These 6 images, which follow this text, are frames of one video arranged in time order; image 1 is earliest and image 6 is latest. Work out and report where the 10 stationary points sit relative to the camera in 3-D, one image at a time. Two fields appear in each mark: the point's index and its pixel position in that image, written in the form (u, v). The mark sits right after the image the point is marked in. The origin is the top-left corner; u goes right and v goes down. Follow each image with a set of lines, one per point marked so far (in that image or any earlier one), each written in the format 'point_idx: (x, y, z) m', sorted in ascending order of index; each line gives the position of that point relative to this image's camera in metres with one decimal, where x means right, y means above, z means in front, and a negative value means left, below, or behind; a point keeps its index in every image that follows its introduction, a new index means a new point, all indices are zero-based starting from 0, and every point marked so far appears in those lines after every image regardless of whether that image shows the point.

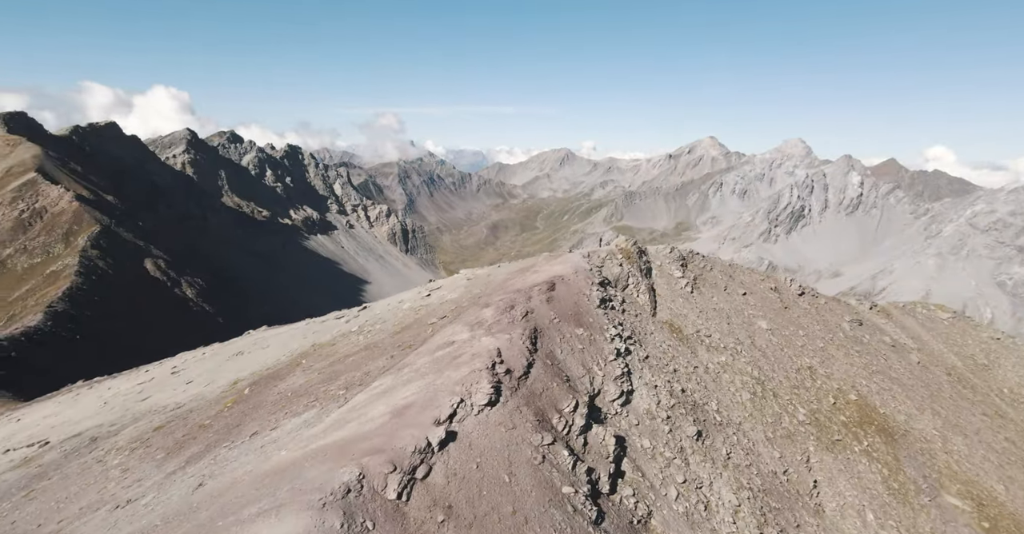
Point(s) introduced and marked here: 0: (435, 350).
0: (-2.9, -3.0, +19.6) m
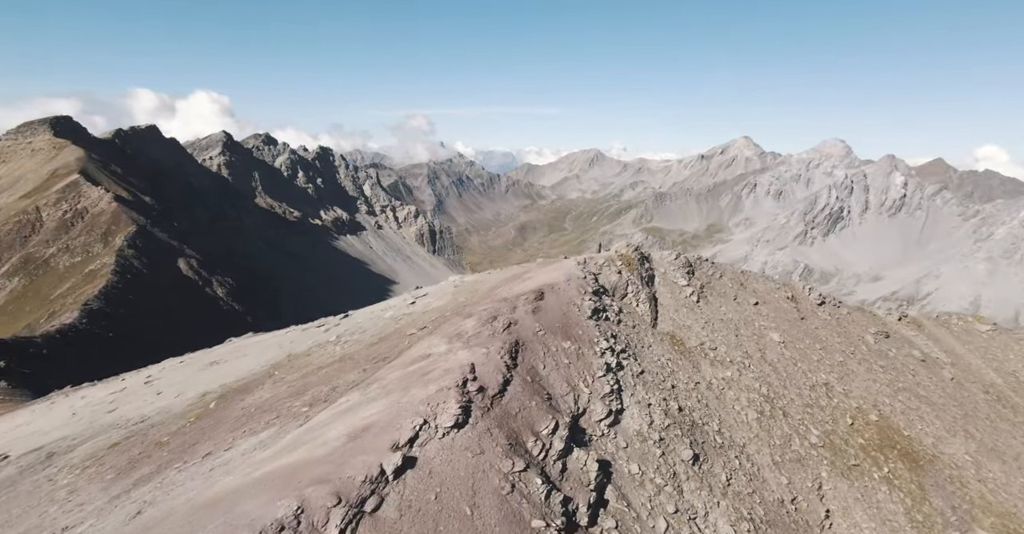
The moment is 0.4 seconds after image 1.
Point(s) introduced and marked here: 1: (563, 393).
0: (-3.6, -3.4, +18.4) m
1: (+1.9, -4.5, +19.1) m
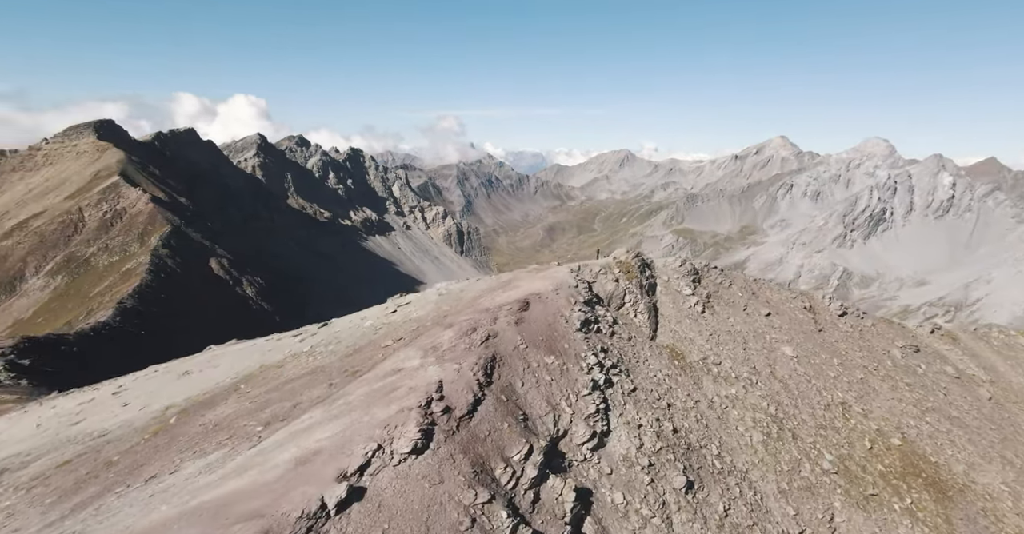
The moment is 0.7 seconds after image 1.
0: (-4.5, -3.7, +17.3) m
1: (+1.0, -4.9, +17.6) m
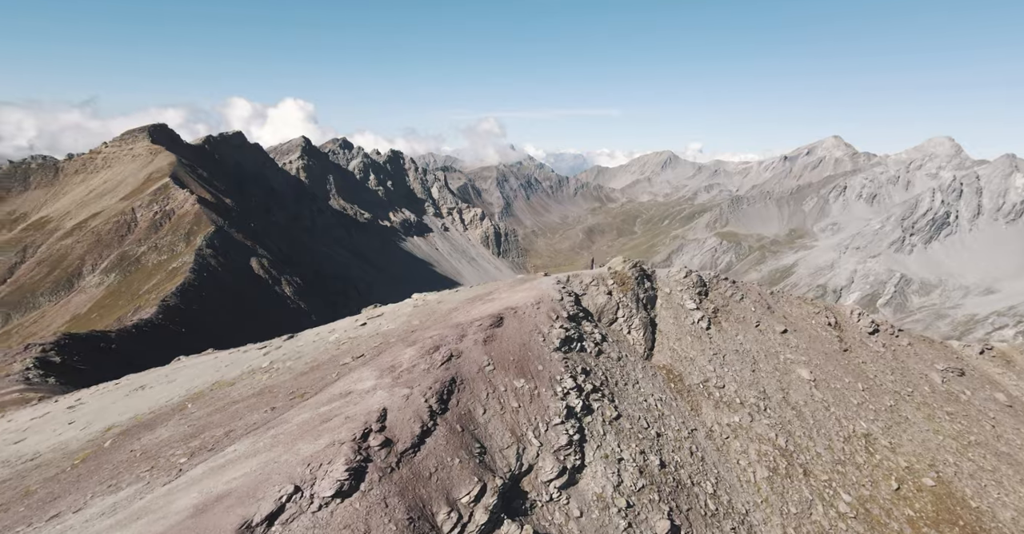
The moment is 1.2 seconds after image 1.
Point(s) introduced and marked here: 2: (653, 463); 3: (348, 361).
0: (-5.8, -4.1, +15.7) m
1: (-0.2, -5.3, +15.7) m
2: (+4.8, -6.6, +17.8) m
3: (-5.7, -3.3, +18.5) m
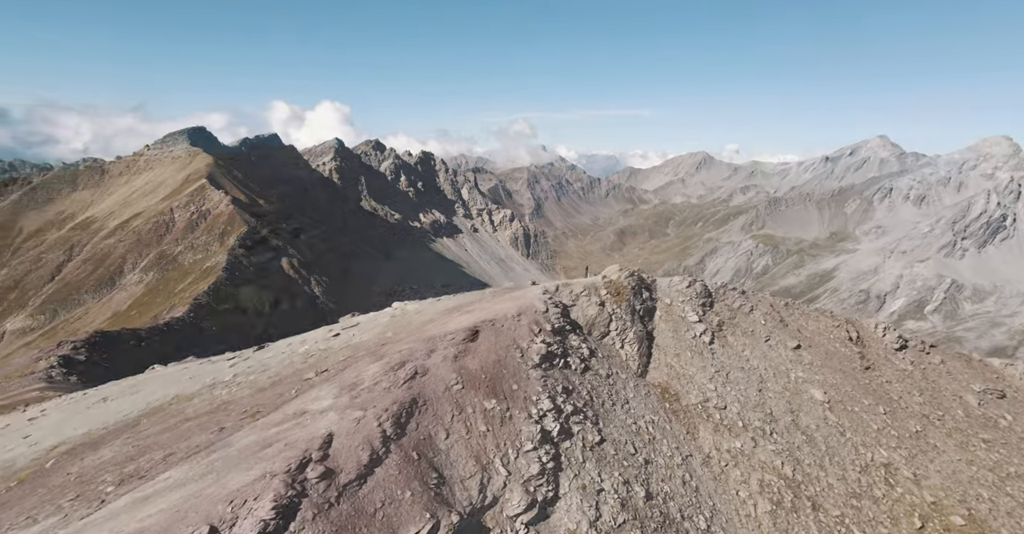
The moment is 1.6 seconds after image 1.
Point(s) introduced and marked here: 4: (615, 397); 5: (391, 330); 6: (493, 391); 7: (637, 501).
0: (-6.7, -4.3, +14.6) m
1: (-1.2, -5.6, +14.3) m
2: (+3.9, -6.9, +16.2) m
3: (-6.6, -3.5, +17.4) m
4: (+3.6, -4.5, +18.7) m
5: (-4.4, -2.3, +19.6) m
6: (-0.5, -3.8, +16.4) m
7: (+3.8, -7.1, +16.0) m
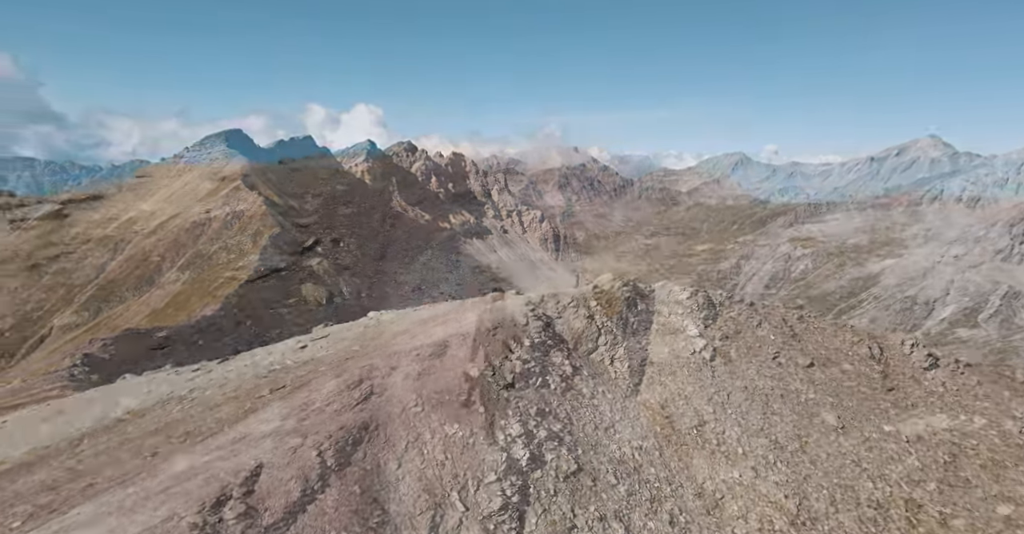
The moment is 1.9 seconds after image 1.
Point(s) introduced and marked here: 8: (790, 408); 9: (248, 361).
0: (-7.8, -4.6, +13.5) m
1: (-2.3, -5.9, +12.9) m
2: (+2.9, -7.3, +14.5) m
3: (-7.5, -3.8, +16.2) m
4: (+2.7, -4.9, +17.0) m
5: (-5.2, -2.6, +18.3) m
6: (-1.5, -4.1, +14.9) m
7: (+2.8, -7.4, +14.3) m
8: (+10.0, -5.1, +19.1) m
9: (-9.4, -3.3, +18.9) m
